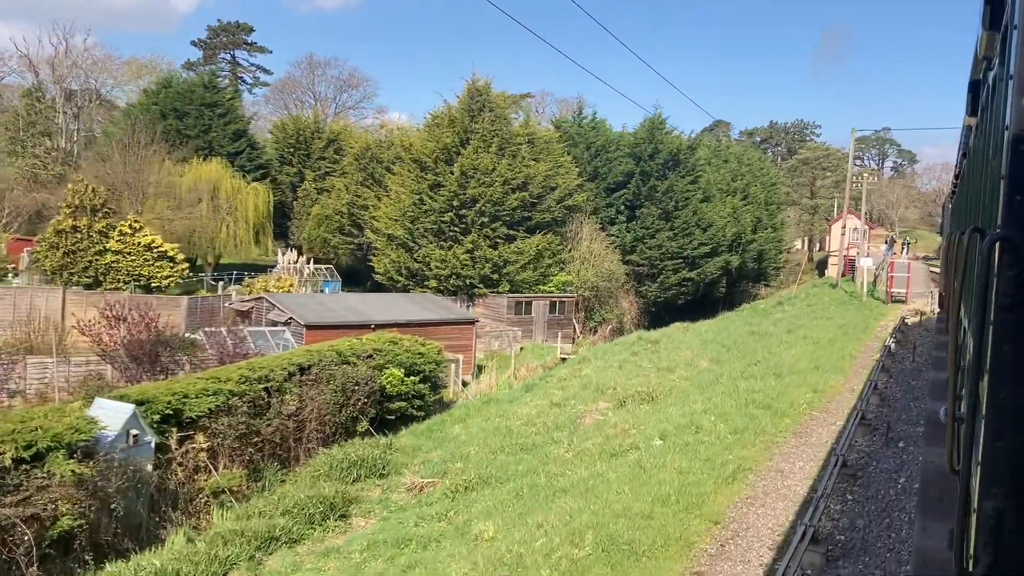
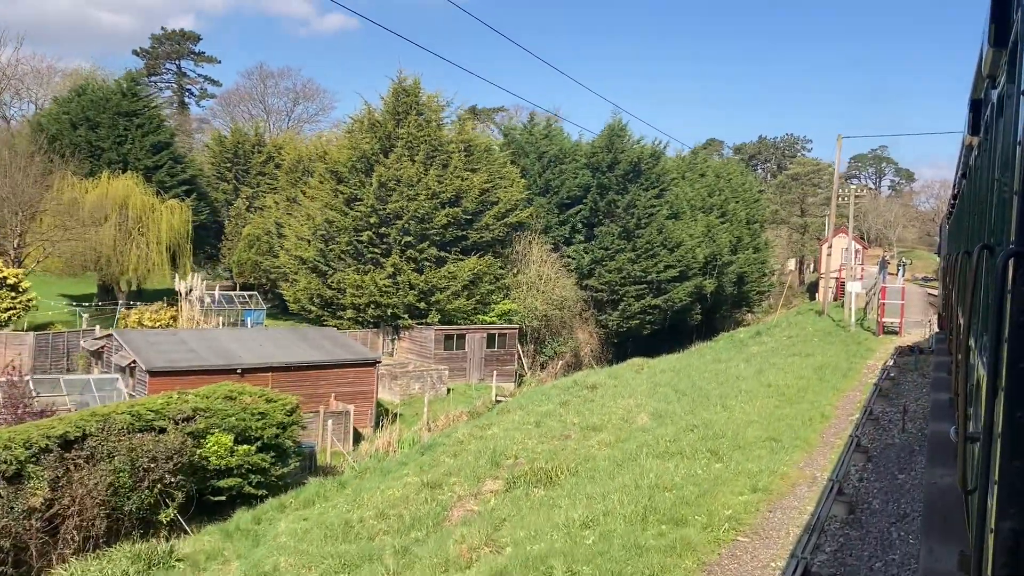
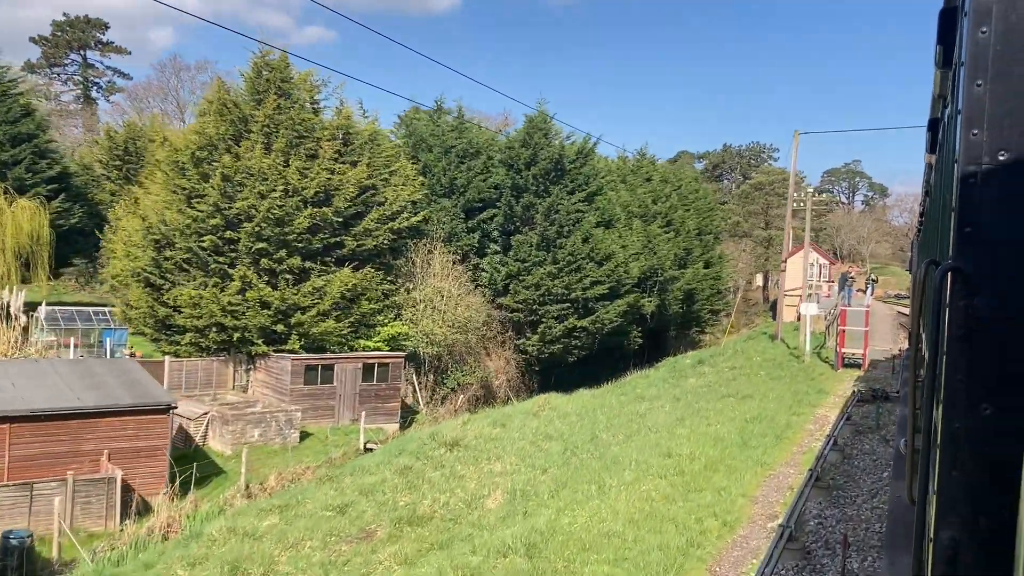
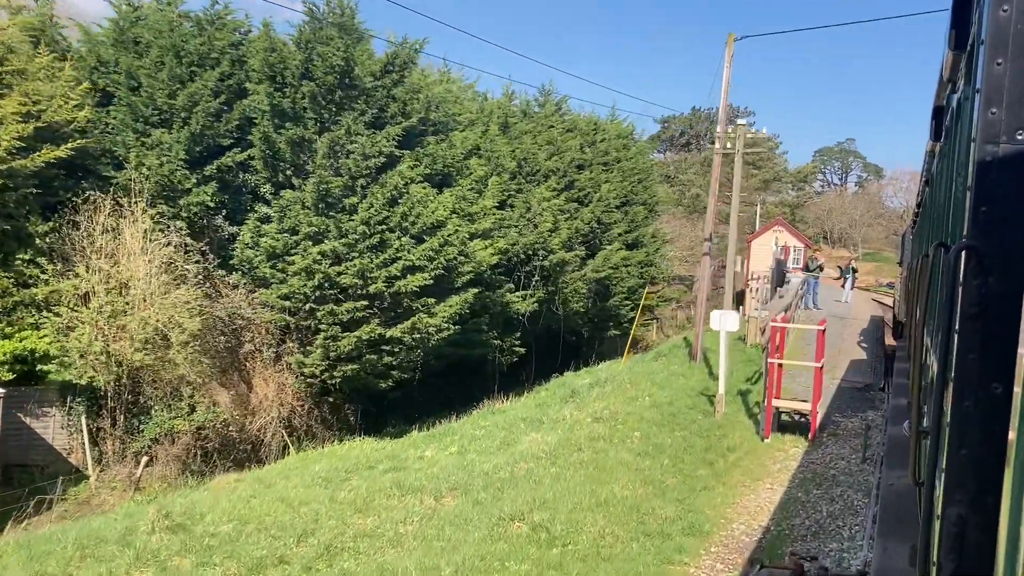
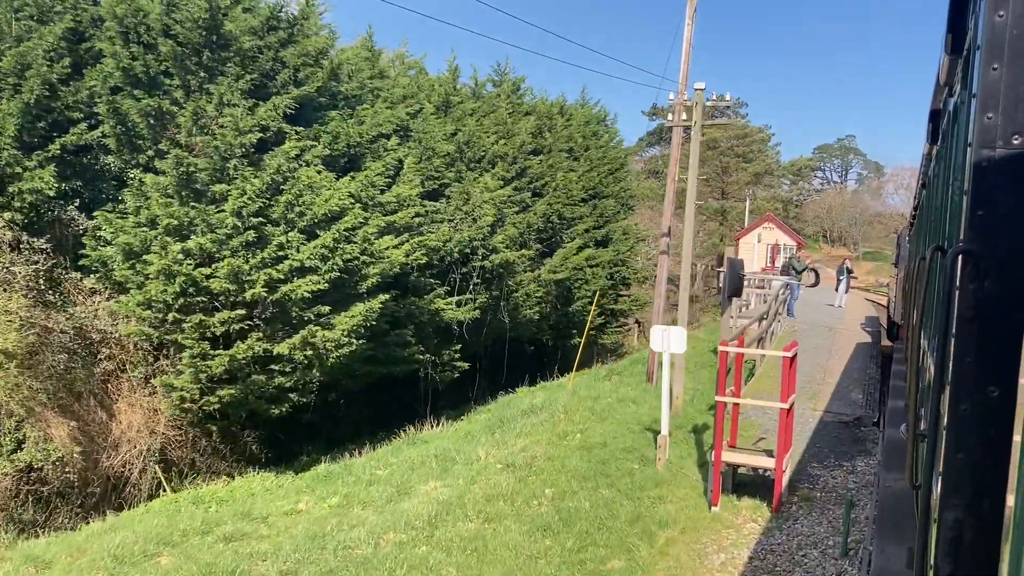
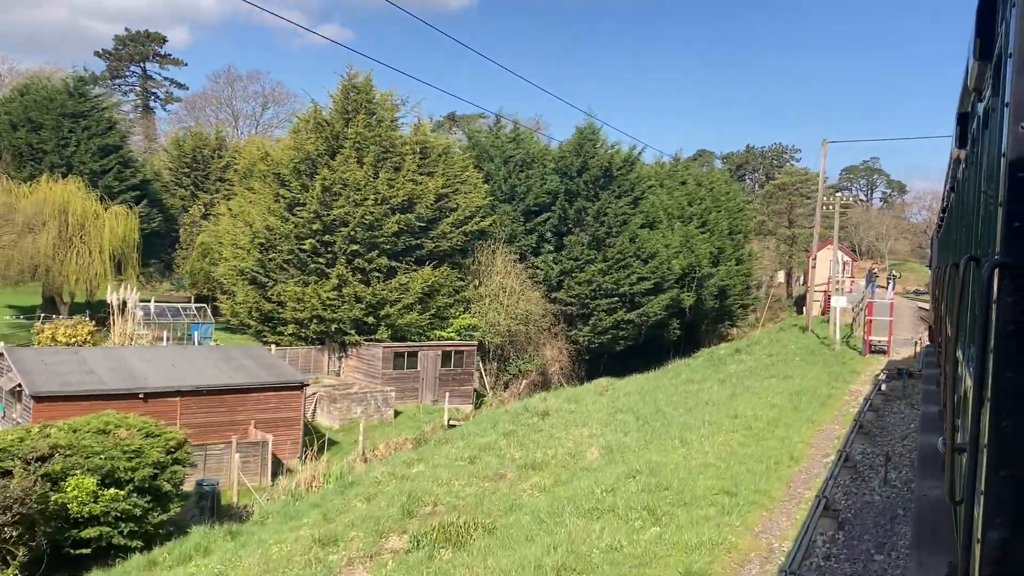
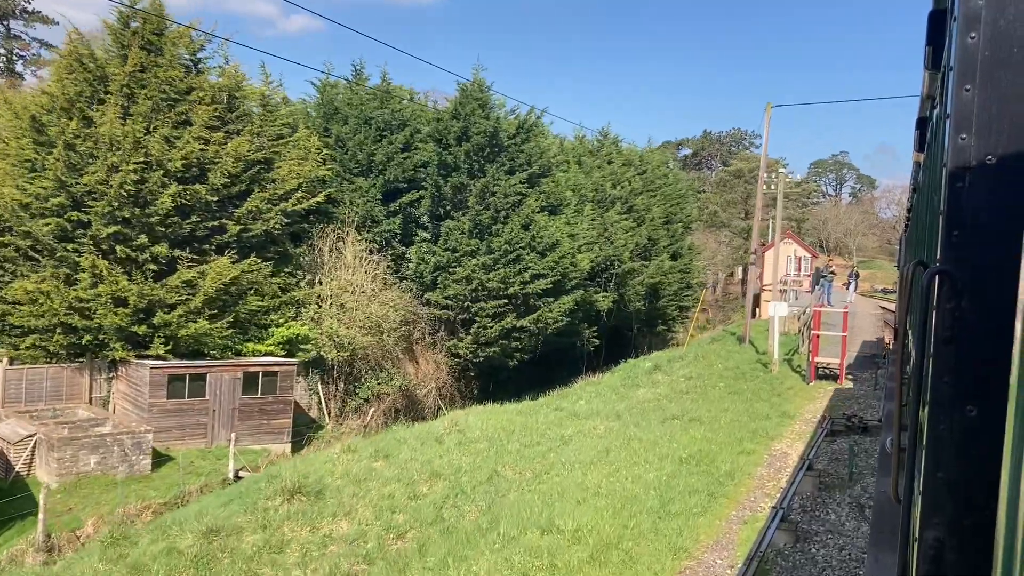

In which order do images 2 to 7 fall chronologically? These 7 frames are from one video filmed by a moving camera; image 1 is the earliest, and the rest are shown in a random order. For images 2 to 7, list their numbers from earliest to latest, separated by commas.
2, 6, 3, 7, 4, 5
